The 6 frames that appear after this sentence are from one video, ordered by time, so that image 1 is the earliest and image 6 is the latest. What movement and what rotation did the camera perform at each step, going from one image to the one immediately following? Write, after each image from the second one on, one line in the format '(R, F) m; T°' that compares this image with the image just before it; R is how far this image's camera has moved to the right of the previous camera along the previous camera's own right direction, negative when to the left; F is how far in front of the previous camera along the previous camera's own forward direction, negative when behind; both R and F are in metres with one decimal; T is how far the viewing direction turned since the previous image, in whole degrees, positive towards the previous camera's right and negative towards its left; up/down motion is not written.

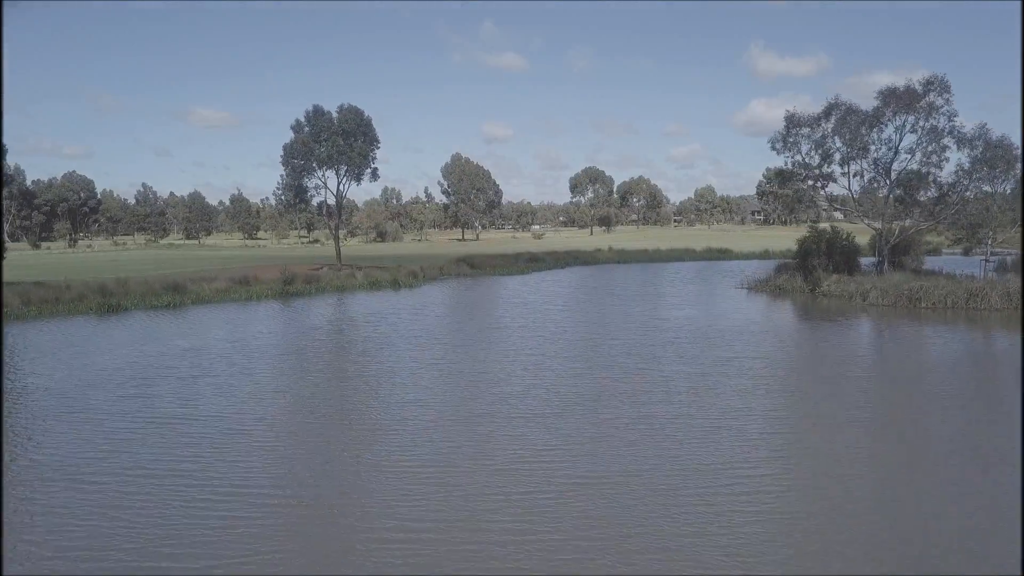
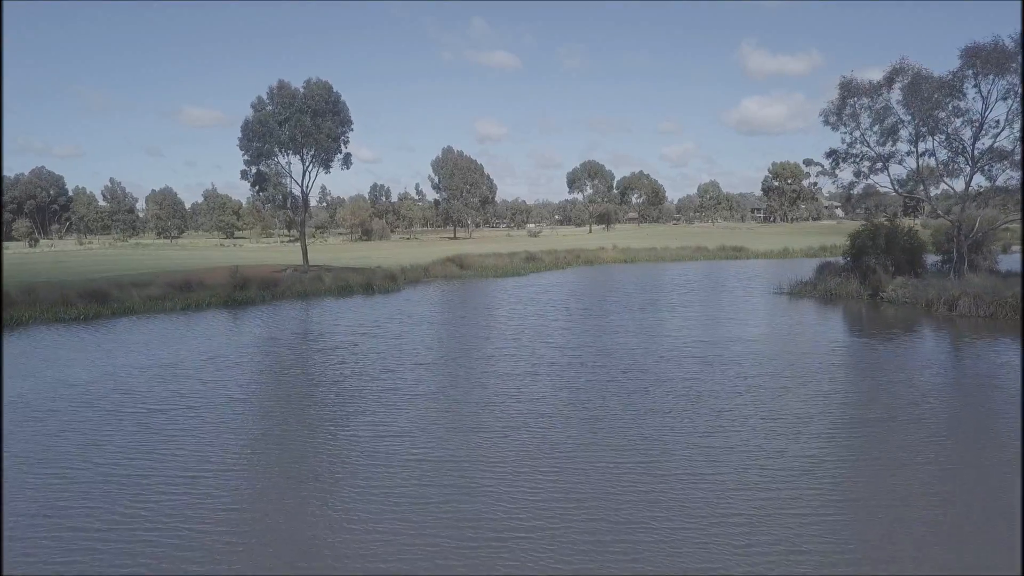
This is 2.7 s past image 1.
(0.0, +5.5) m; 0°
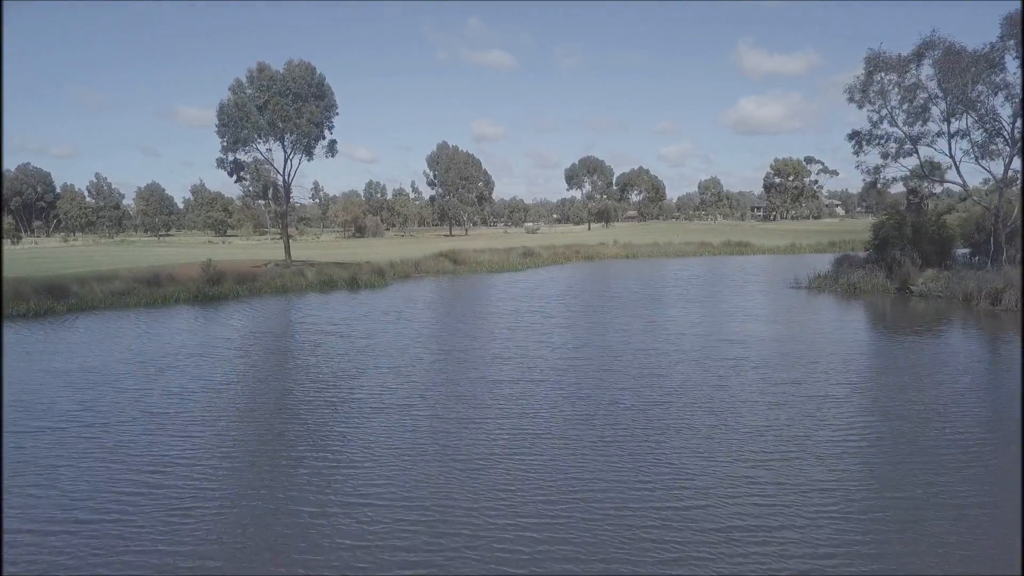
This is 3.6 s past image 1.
(+0.1, +2.1) m; 0°
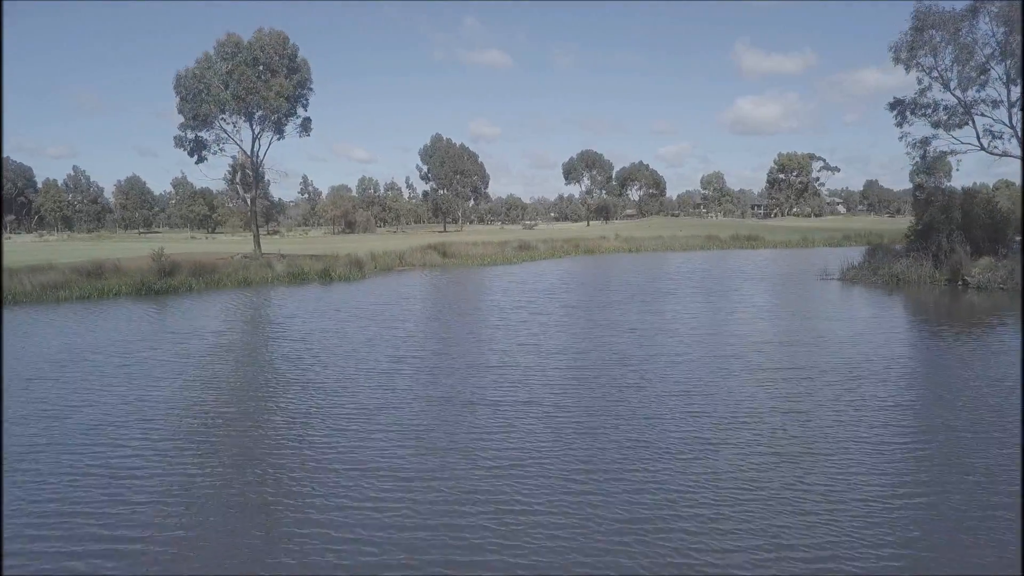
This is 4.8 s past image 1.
(+0.2, +3.1) m; 0°
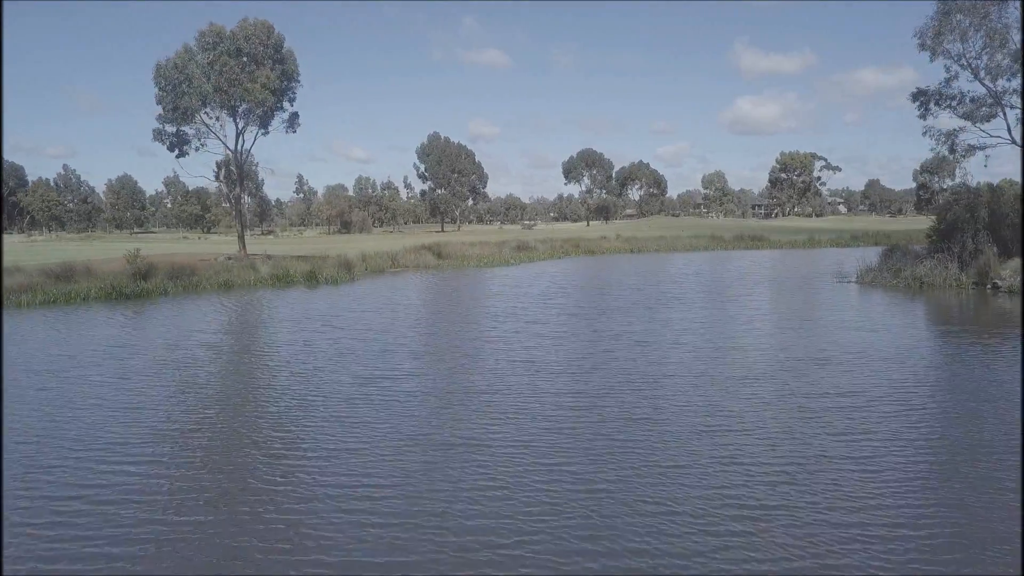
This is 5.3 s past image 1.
(+0.1, +1.4) m; 0°
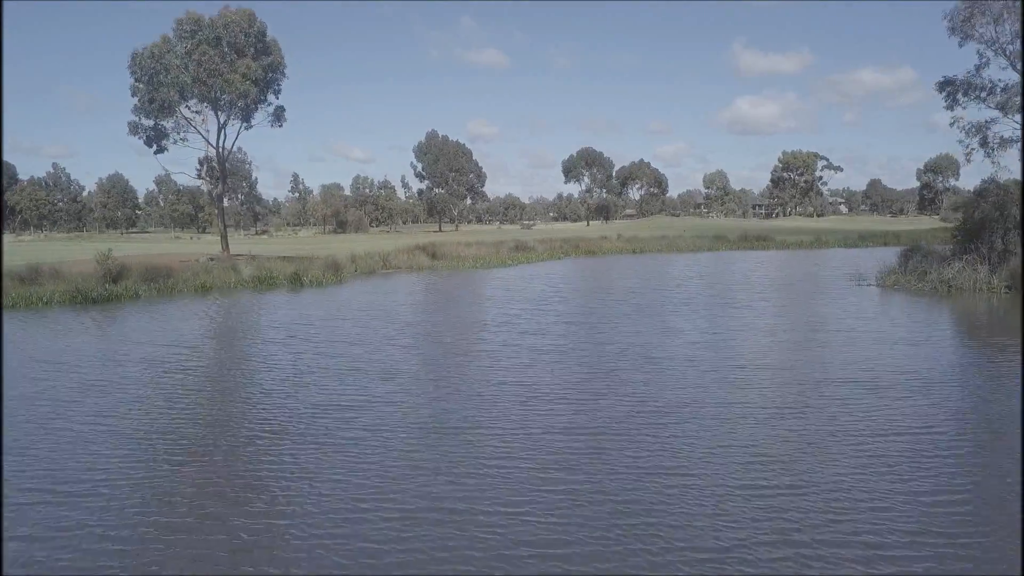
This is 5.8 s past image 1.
(+0.1, +1.4) m; 0°
